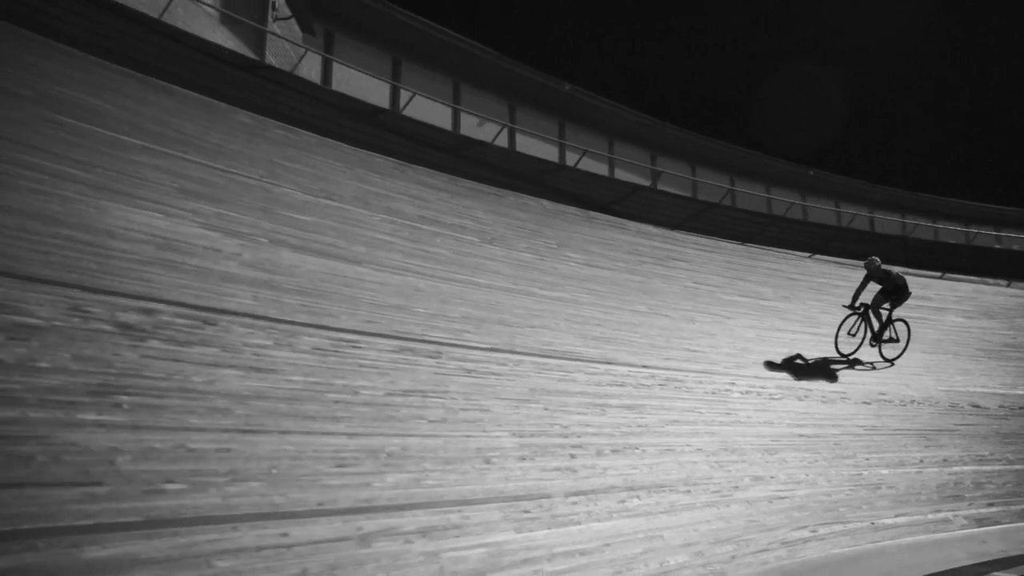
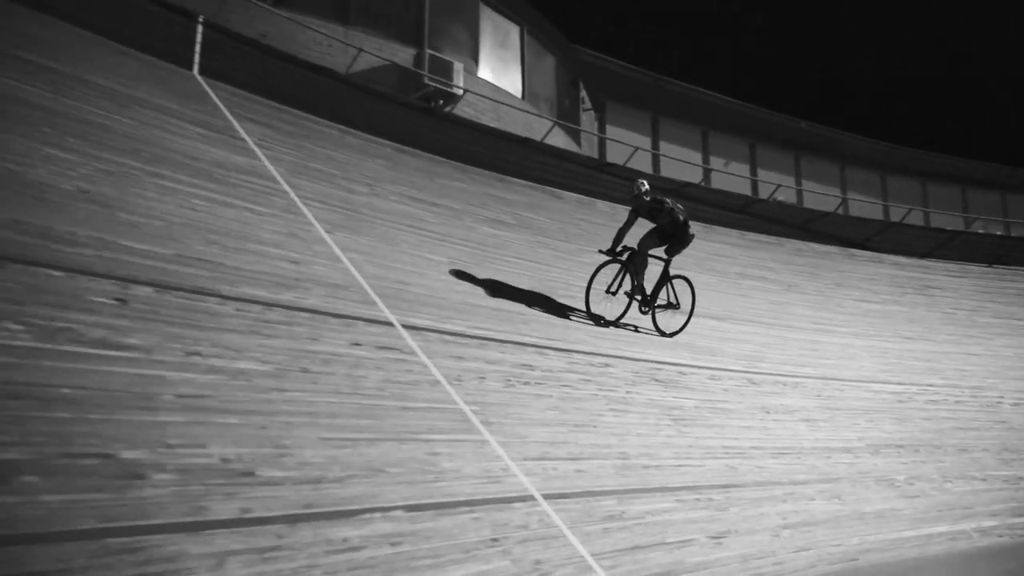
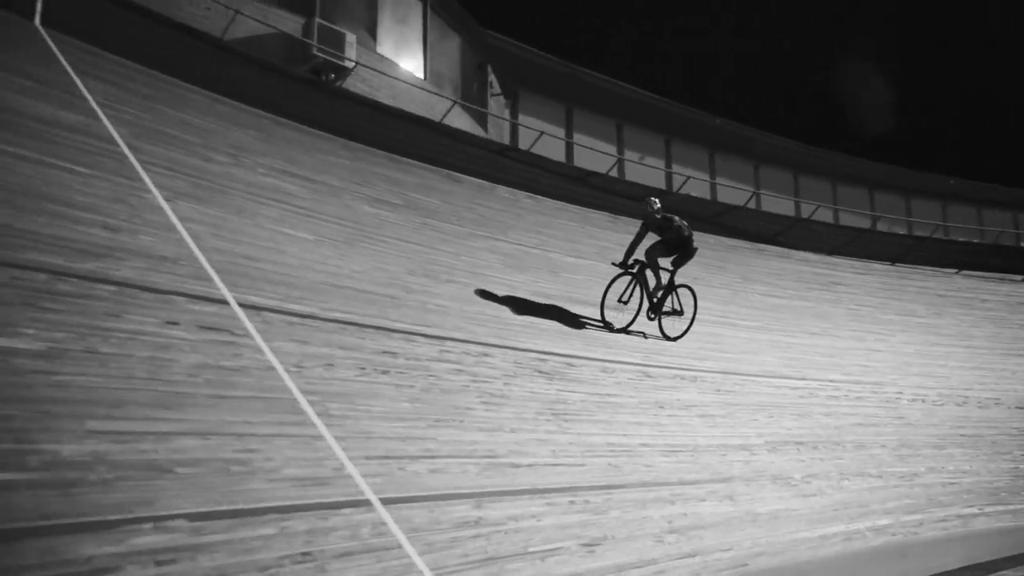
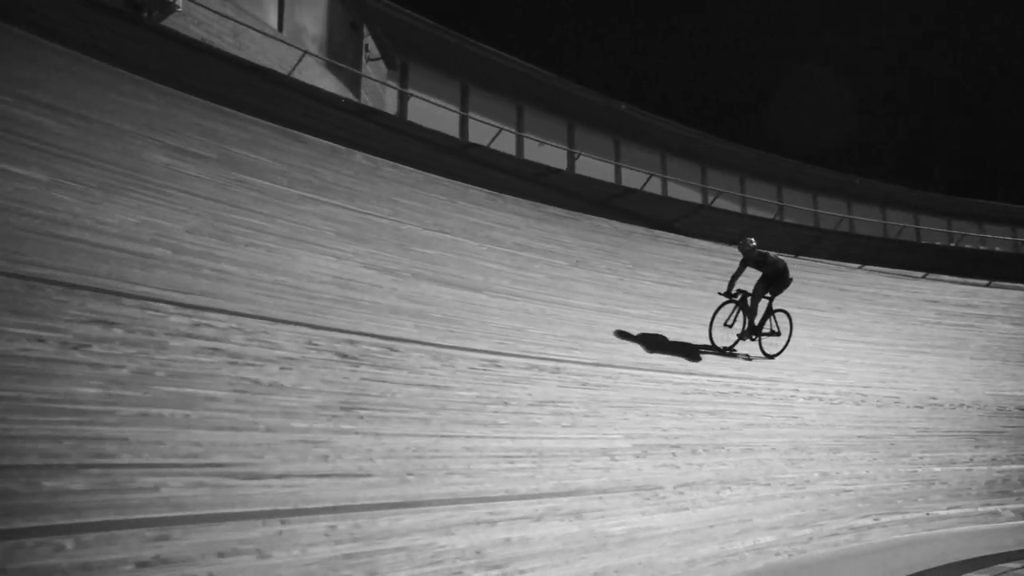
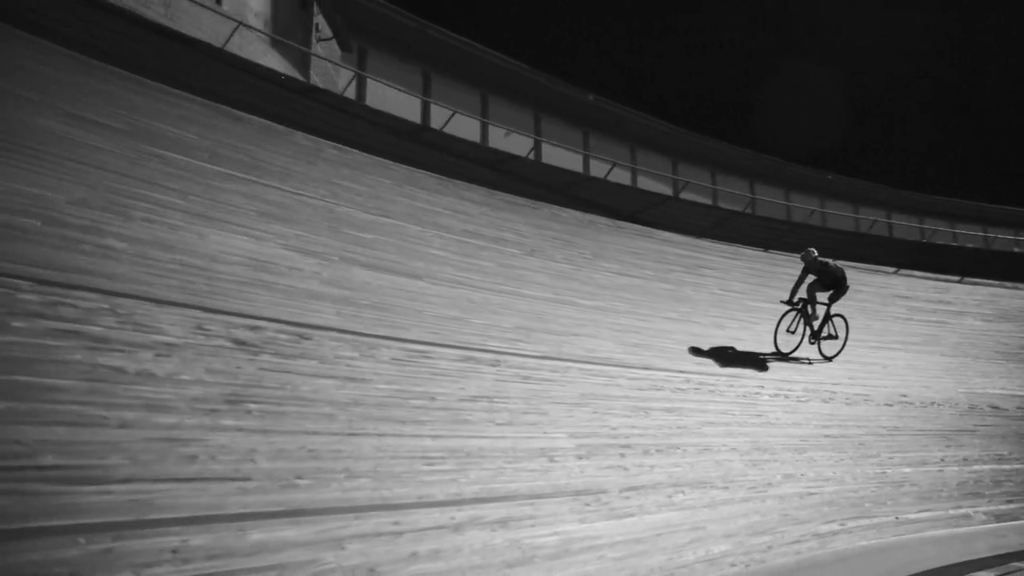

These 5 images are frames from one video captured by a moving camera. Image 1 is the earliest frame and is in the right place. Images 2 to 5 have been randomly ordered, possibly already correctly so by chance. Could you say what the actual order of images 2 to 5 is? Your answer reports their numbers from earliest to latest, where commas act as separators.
5, 4, 3, 2
